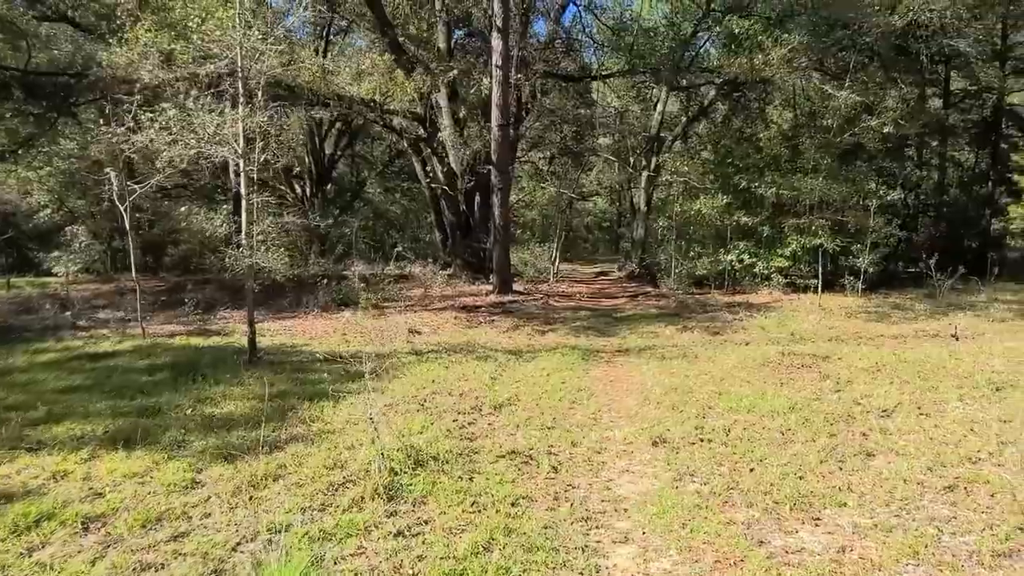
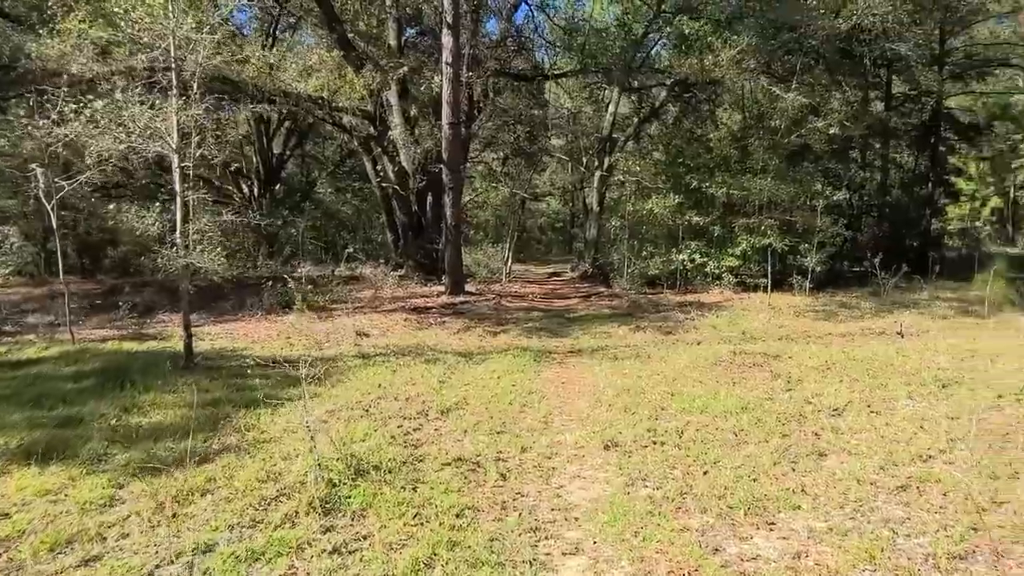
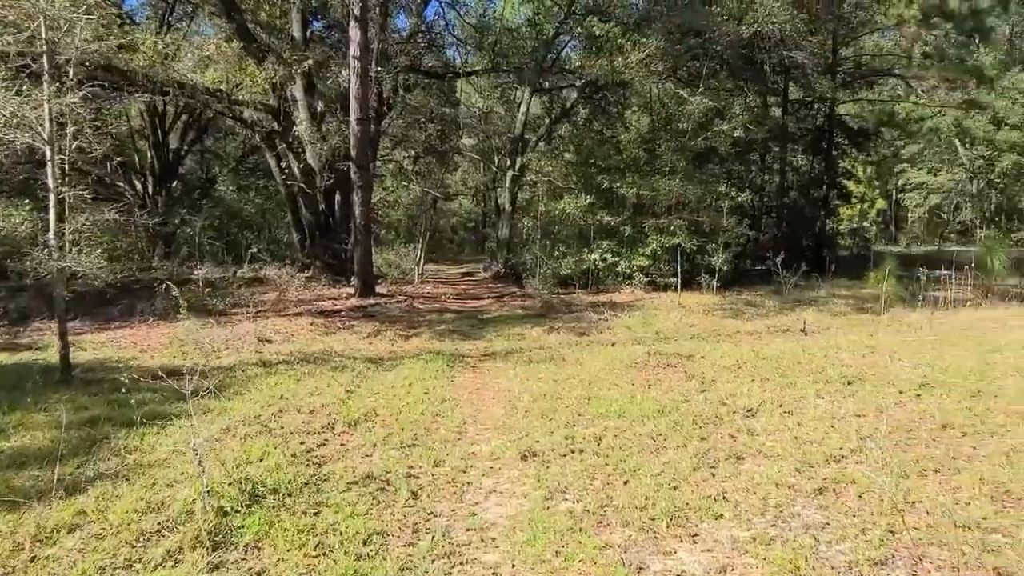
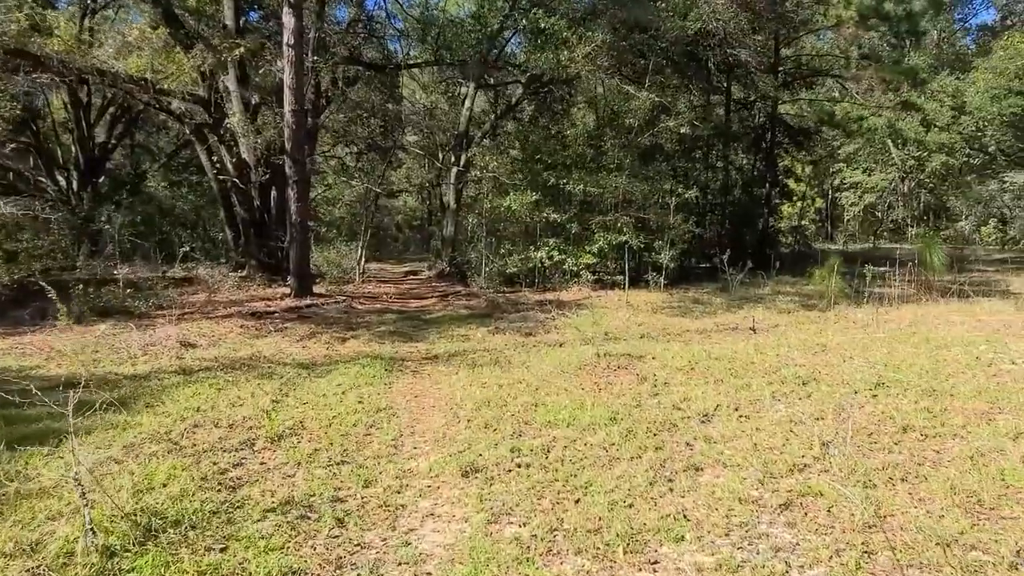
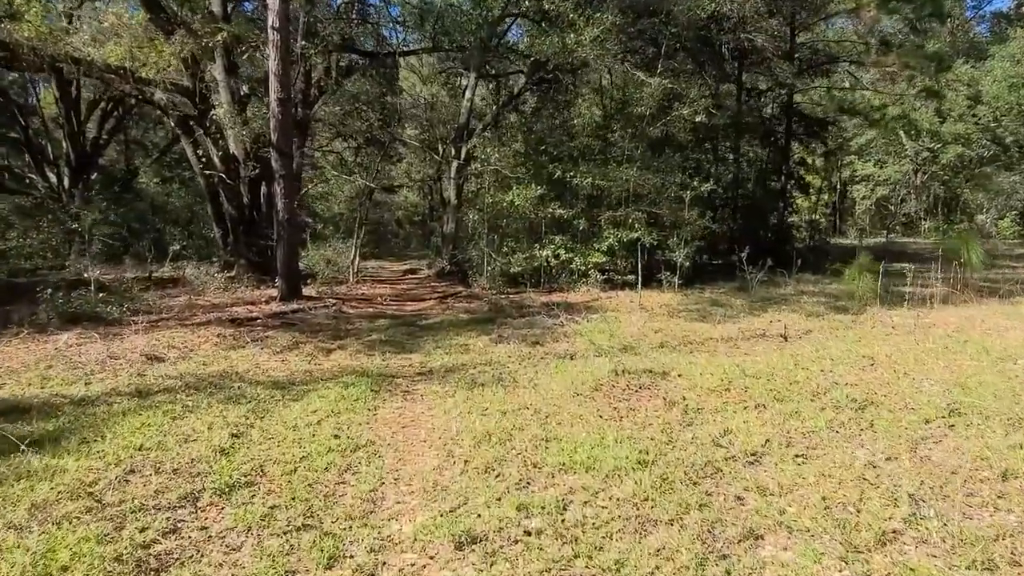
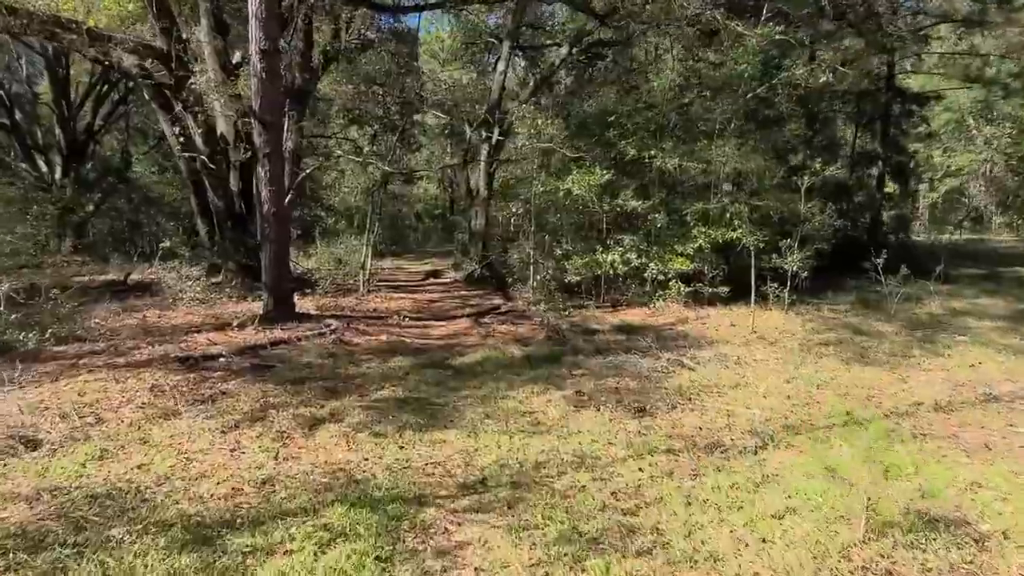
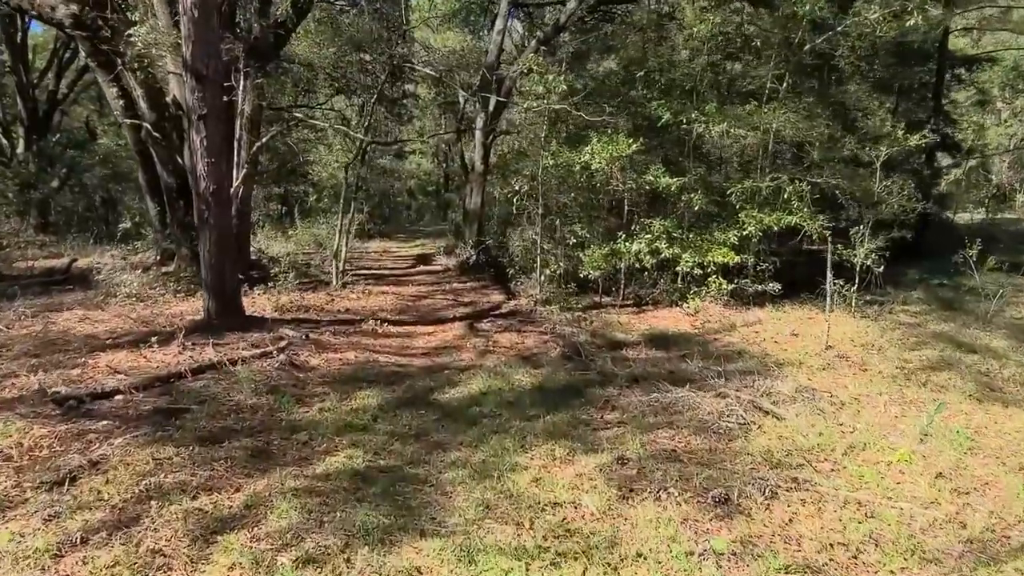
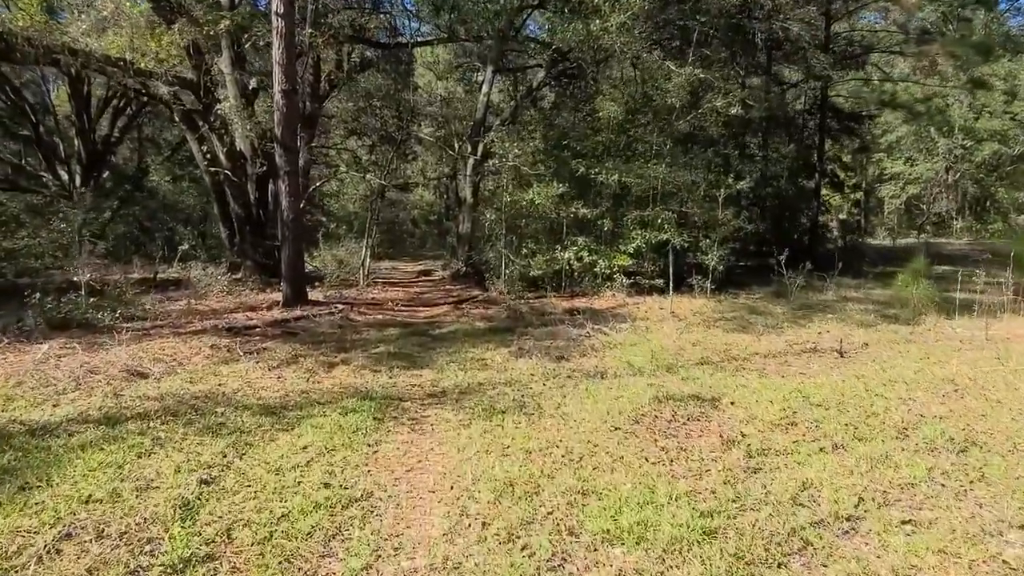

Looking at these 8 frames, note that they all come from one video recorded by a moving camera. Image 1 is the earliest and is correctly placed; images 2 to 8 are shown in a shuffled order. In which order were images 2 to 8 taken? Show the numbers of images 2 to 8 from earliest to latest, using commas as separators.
2, 3, 4, 5, 8, 6, 7
